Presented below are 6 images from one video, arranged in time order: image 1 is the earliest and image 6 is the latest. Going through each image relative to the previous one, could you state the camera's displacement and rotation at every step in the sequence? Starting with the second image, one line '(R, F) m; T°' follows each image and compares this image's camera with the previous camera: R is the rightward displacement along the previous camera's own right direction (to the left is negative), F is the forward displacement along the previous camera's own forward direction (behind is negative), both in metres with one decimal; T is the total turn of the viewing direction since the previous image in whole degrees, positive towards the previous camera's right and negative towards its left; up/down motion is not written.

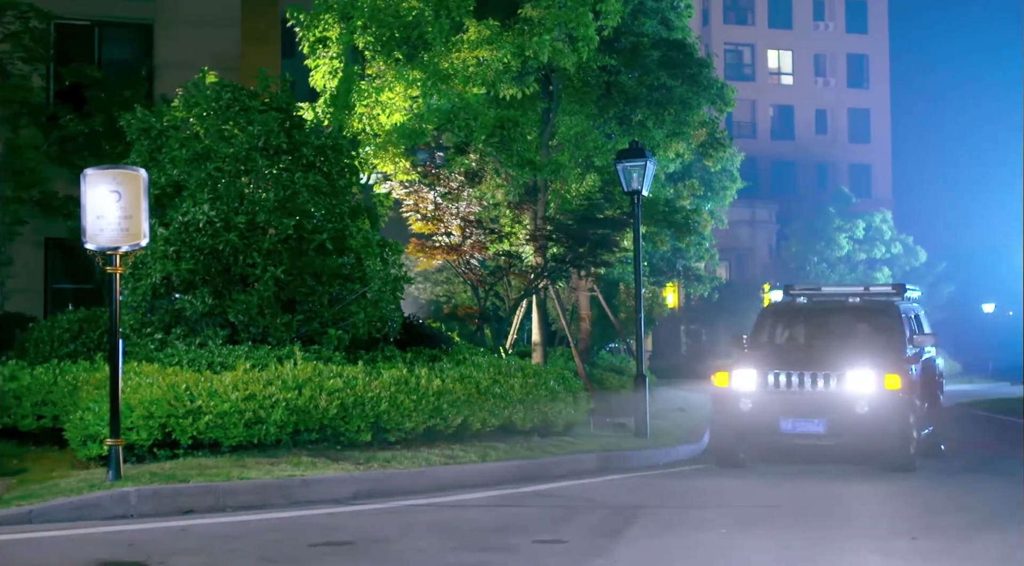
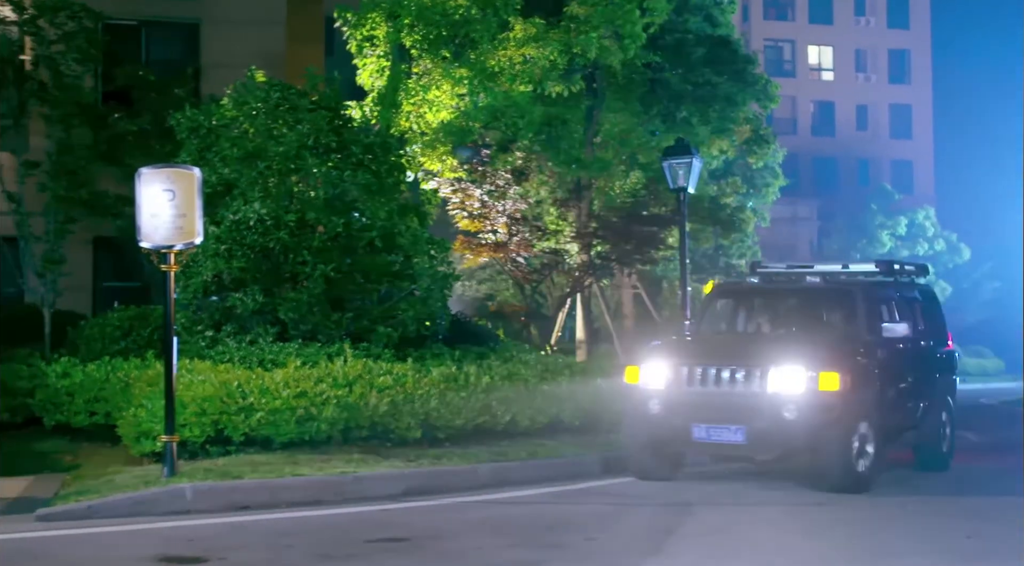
(-0.2, 0.0) m; -1°
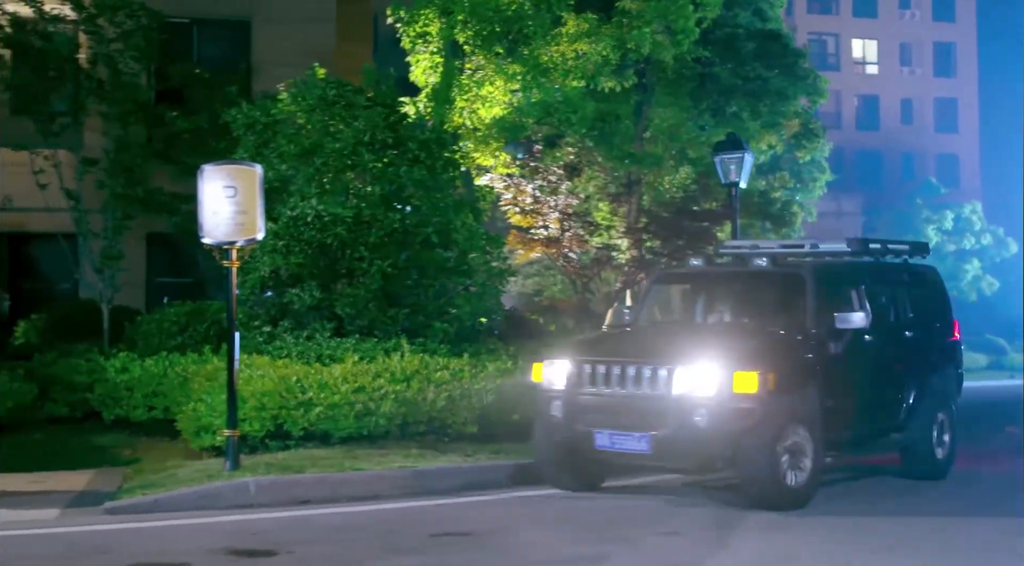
(-0.3, 0.0) m; -1°
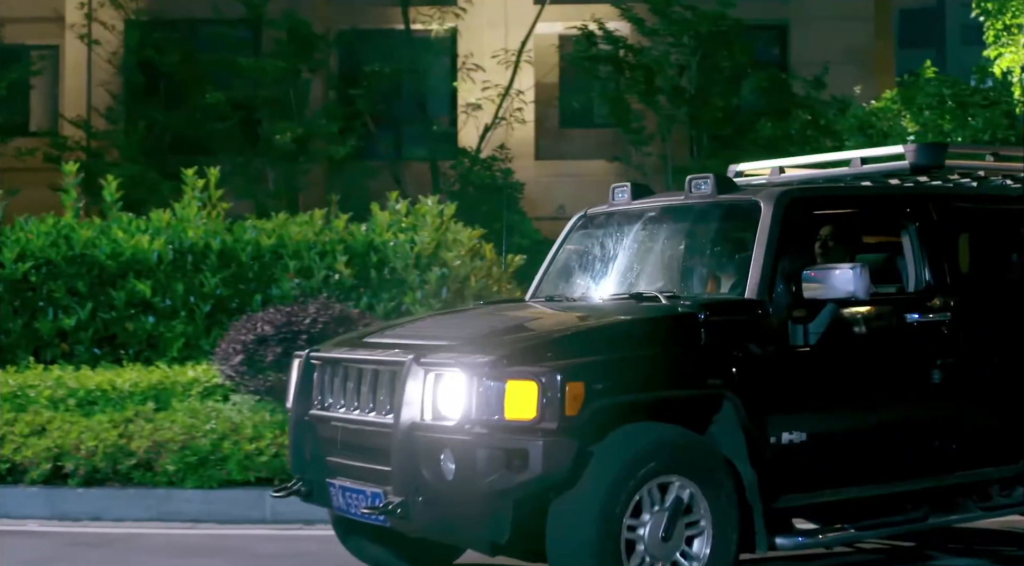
(-2.7, -0.4) m; -16°
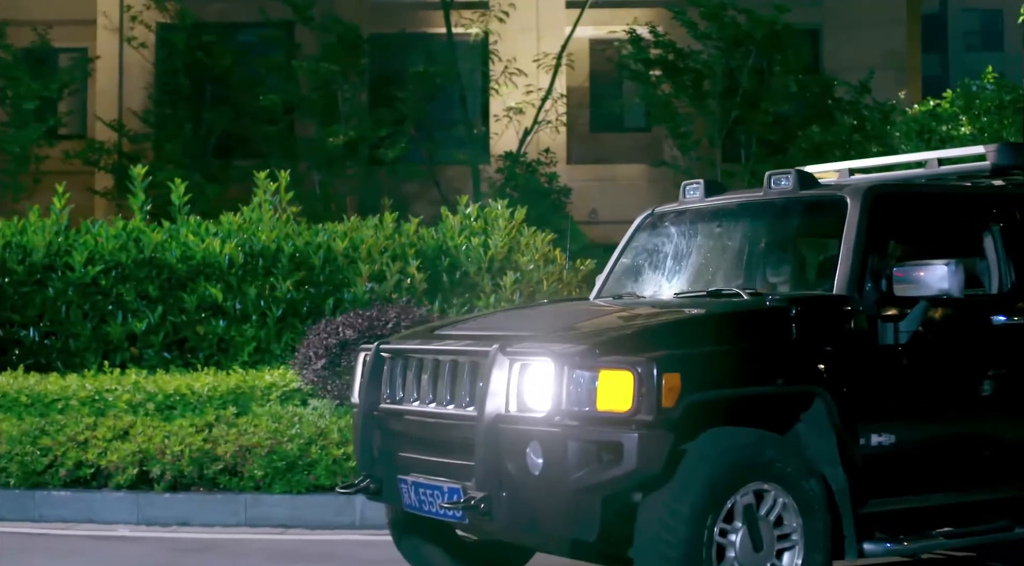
(-0.8, 0.0) m; +1°
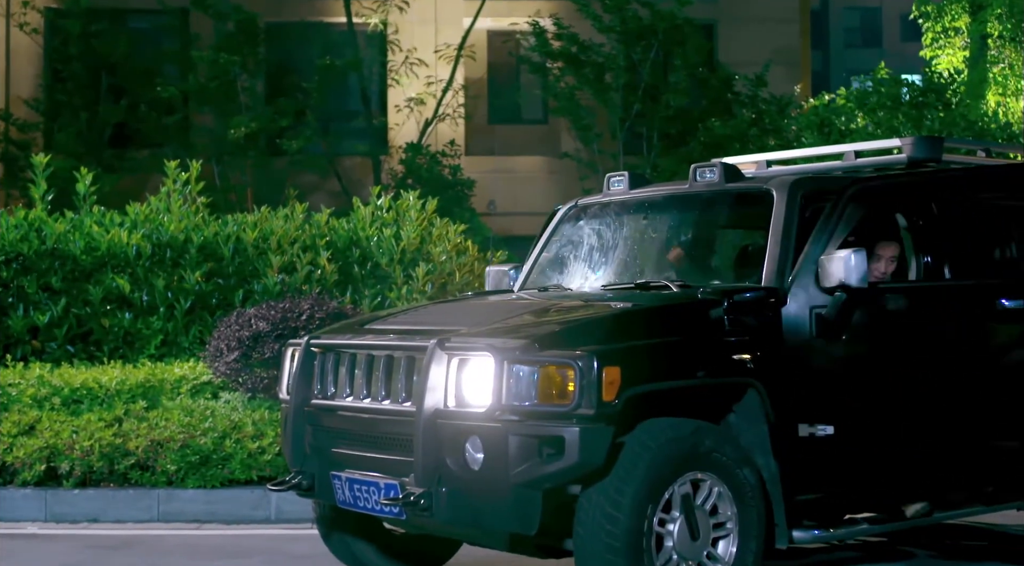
(-0.2, 0.0) m; +5°
